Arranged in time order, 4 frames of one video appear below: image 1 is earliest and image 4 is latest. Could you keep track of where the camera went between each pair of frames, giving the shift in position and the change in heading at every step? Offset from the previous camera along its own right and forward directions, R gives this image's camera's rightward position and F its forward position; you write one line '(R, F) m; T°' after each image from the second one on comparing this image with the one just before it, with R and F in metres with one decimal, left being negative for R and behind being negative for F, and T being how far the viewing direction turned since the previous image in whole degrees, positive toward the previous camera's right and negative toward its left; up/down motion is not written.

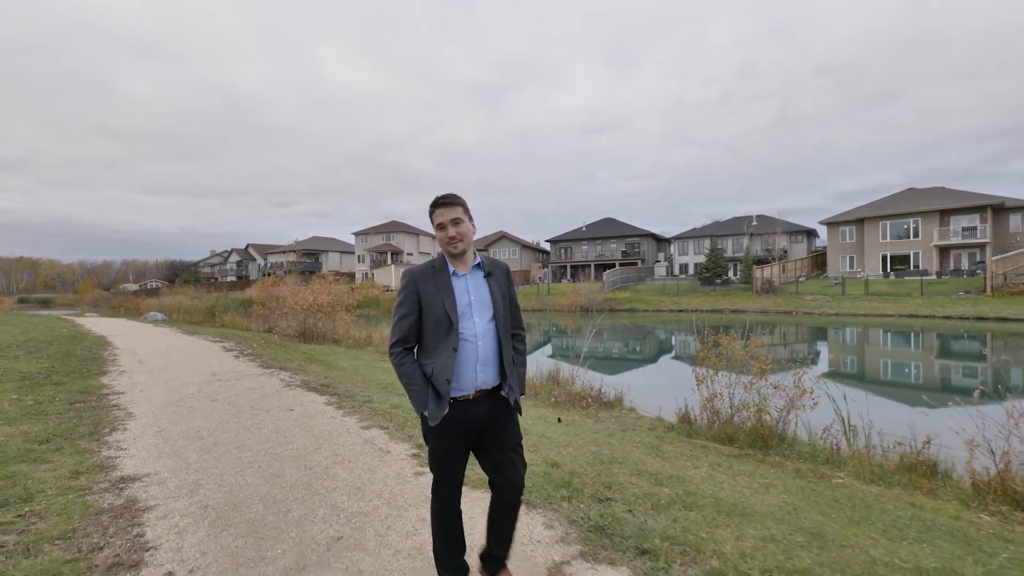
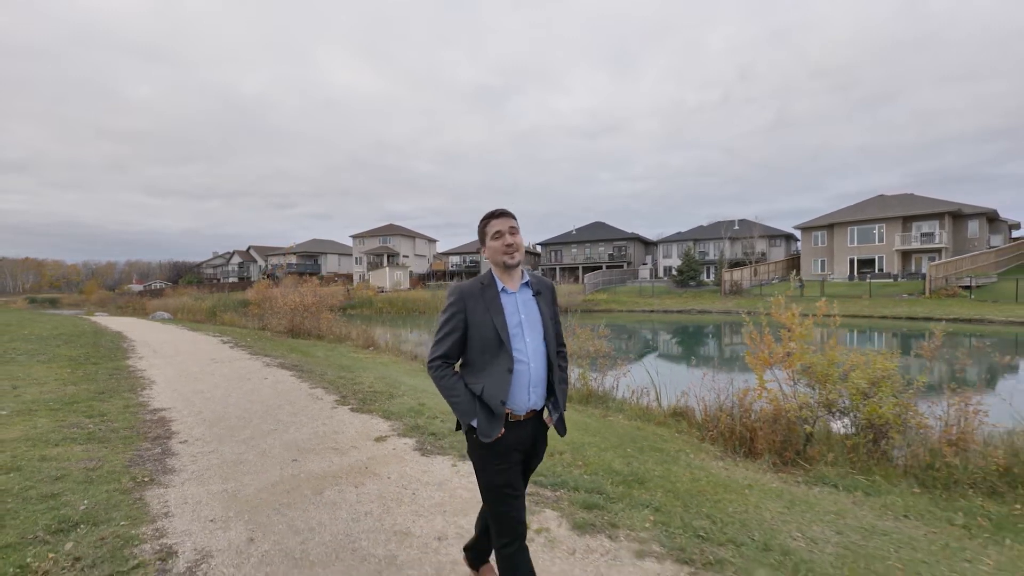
(+1.7, -2.7) m; 0°
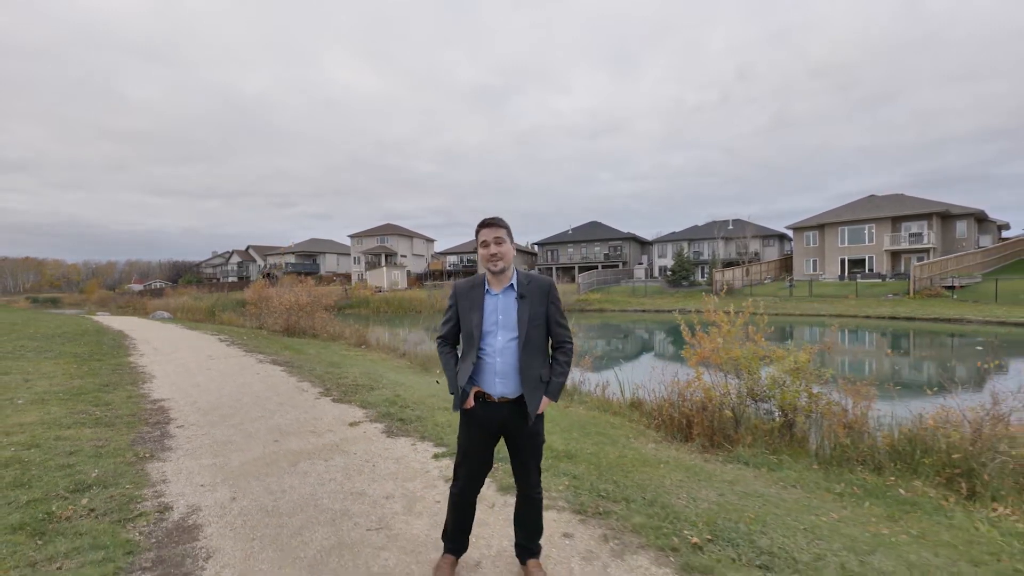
(+0.5, -0.7) m; 0°
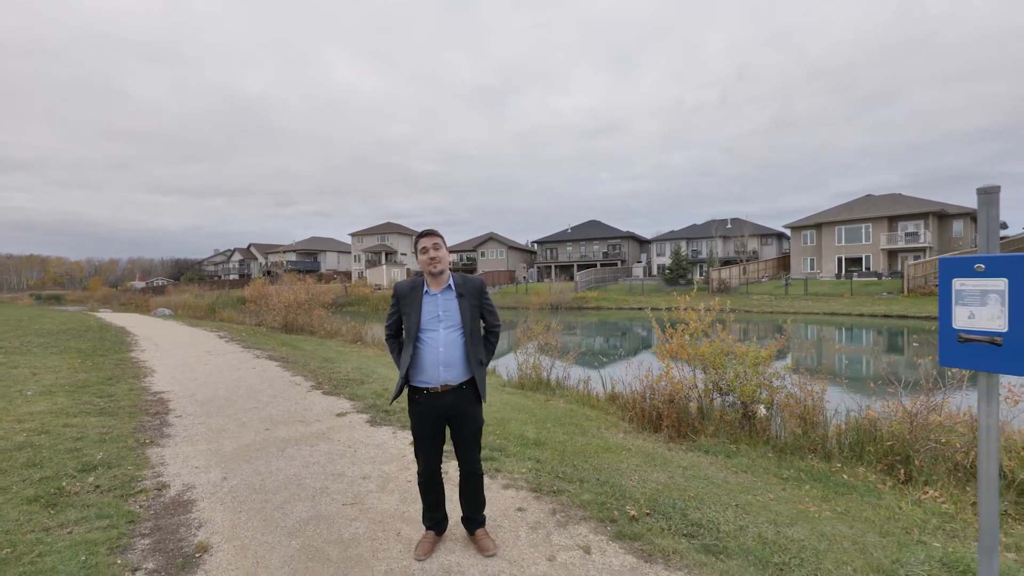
(+0.3, -0.4) m; 0°
